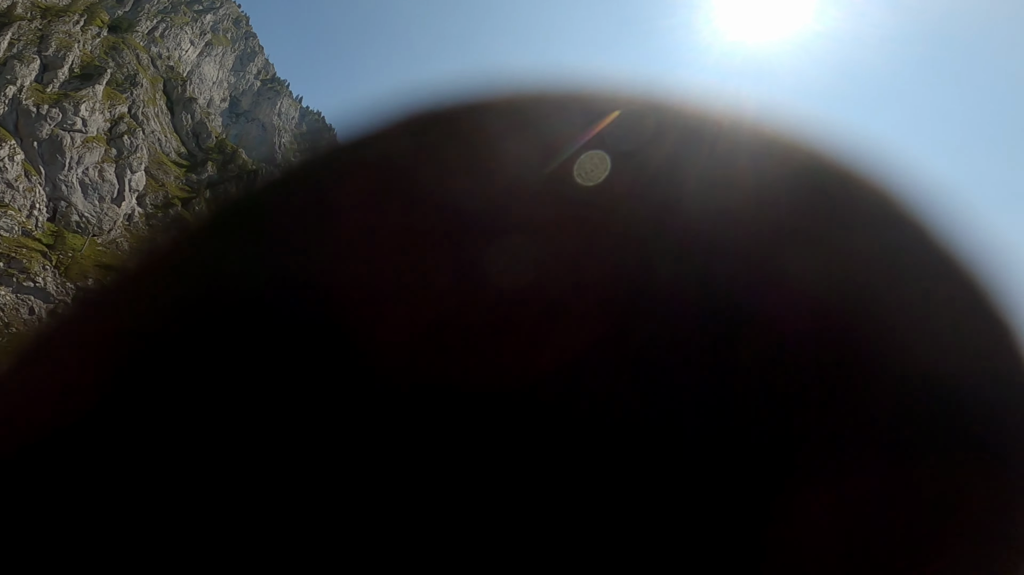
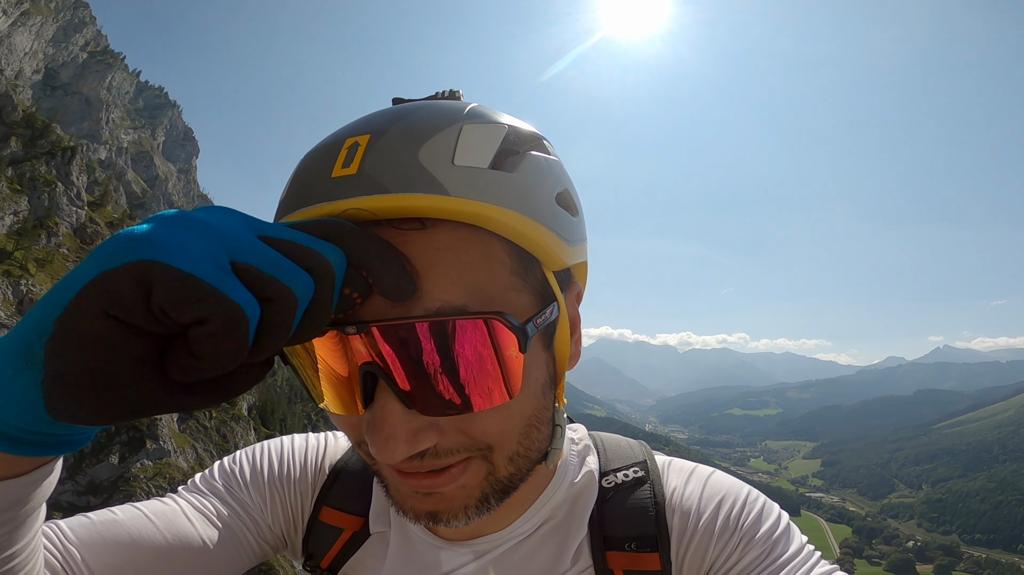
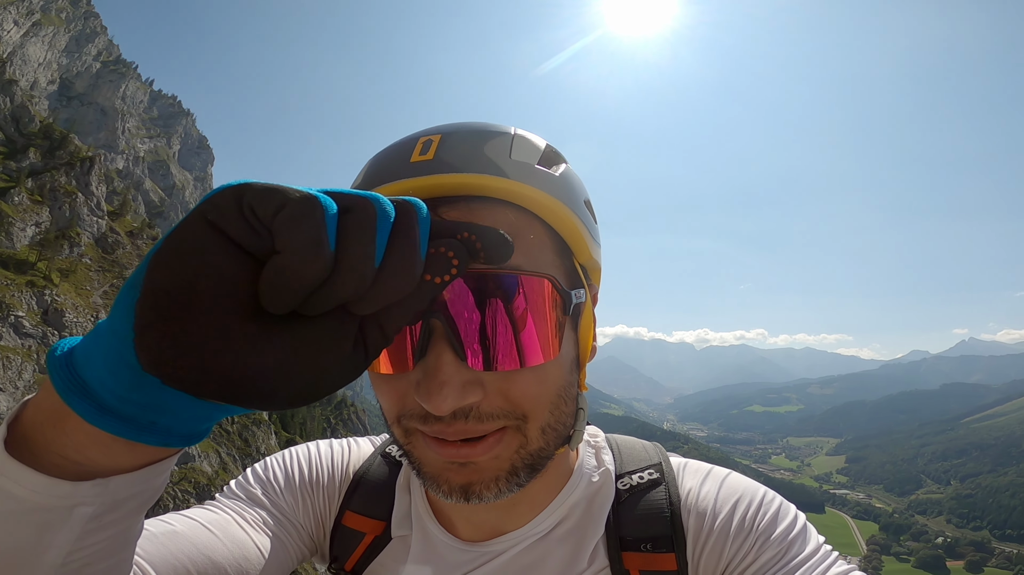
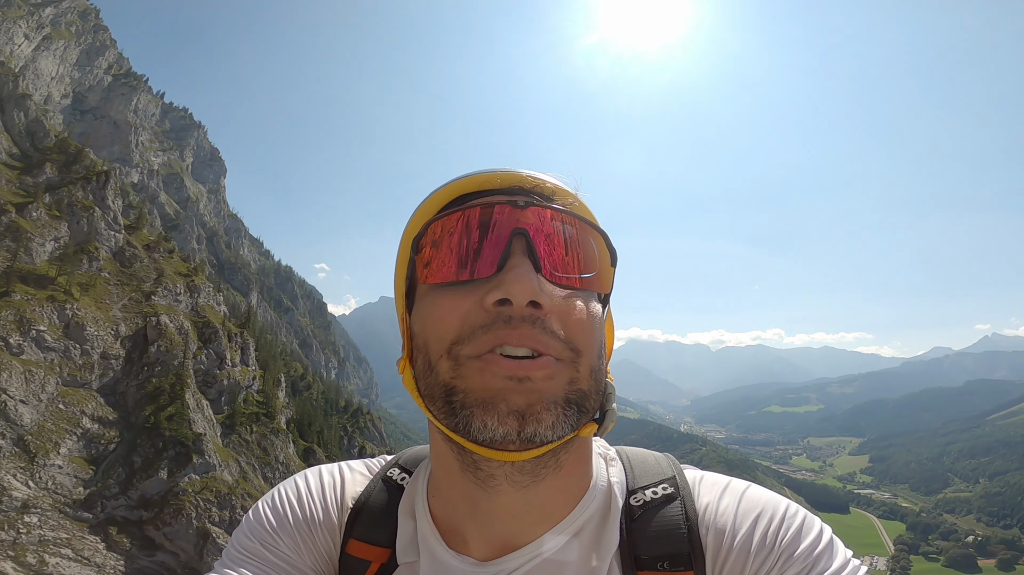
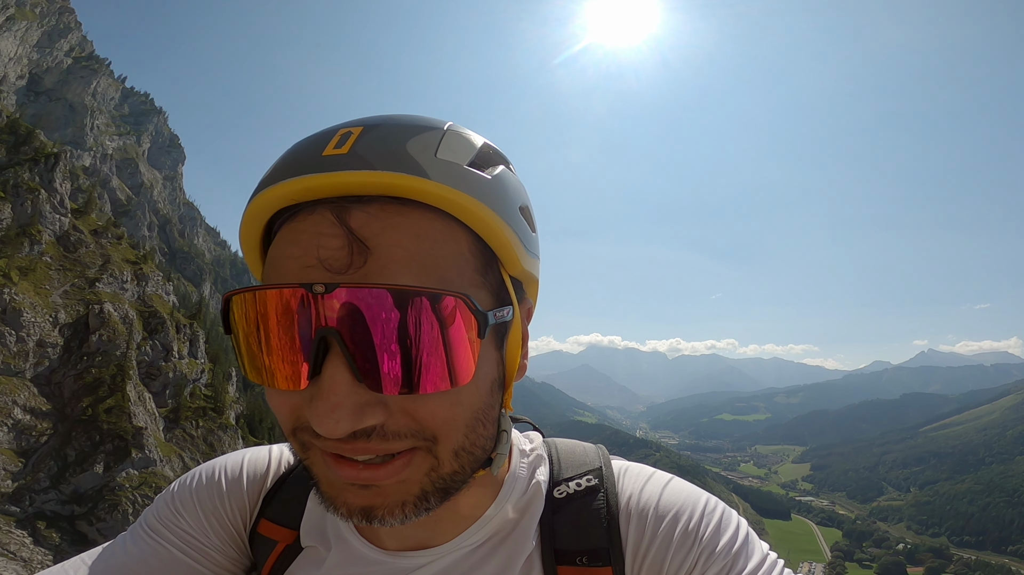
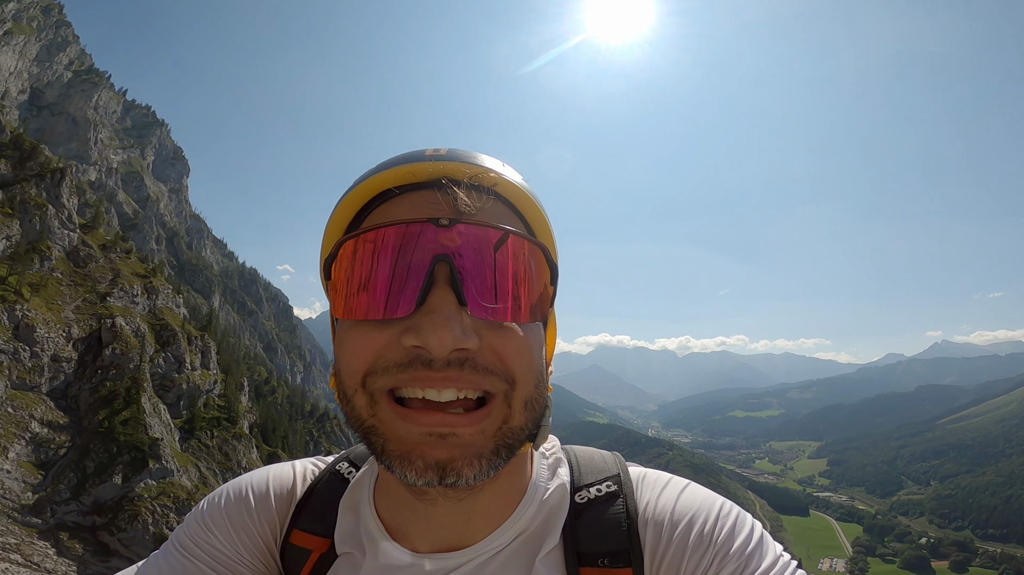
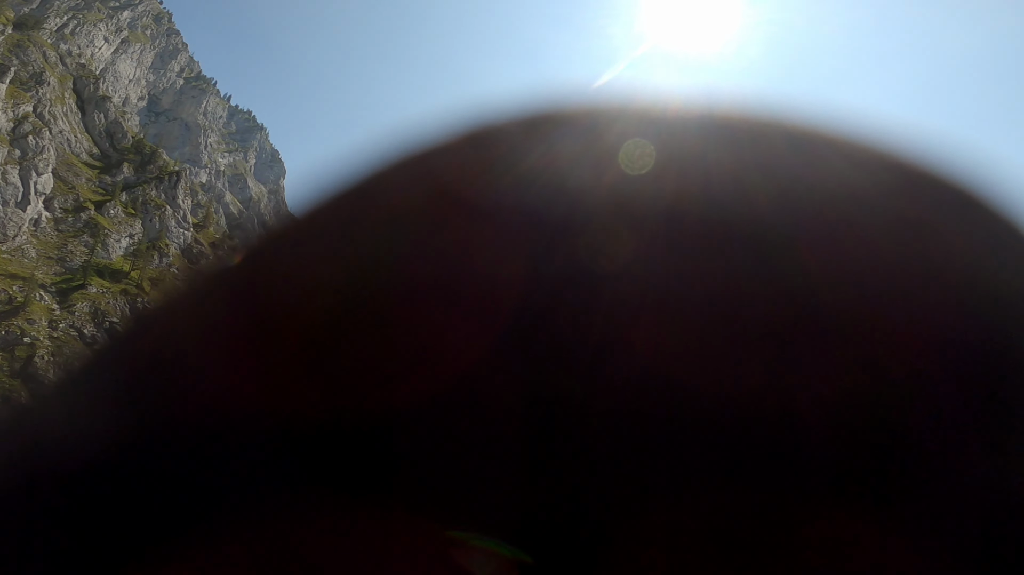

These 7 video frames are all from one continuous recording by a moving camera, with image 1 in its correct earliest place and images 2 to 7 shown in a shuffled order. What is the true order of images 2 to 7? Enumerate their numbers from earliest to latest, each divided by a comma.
7, 4, 3, 2, 5, 6
